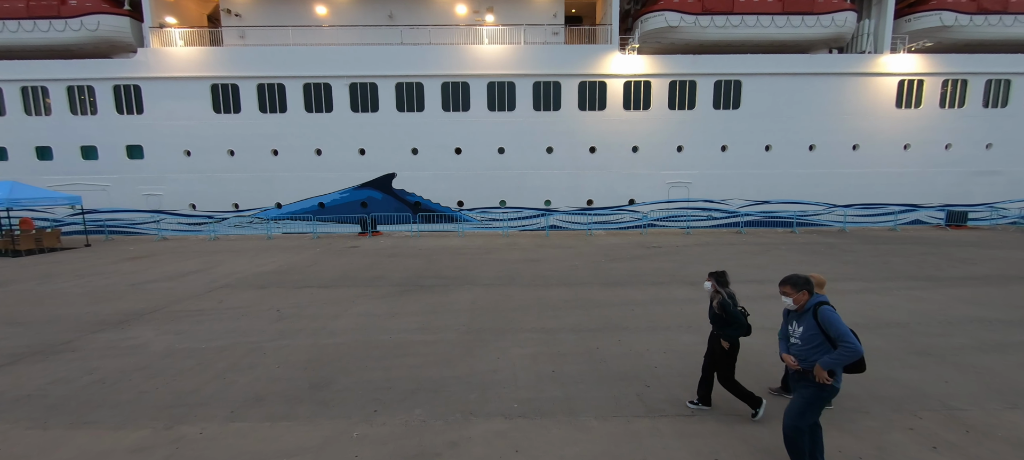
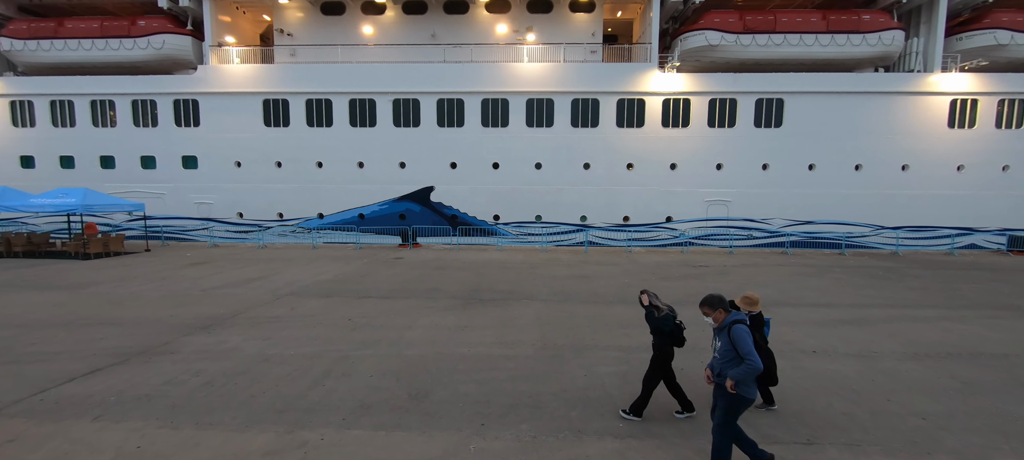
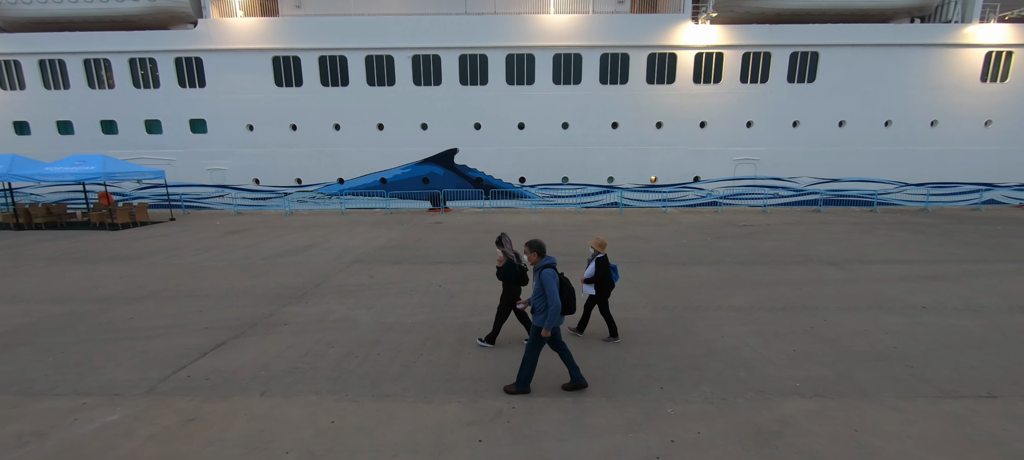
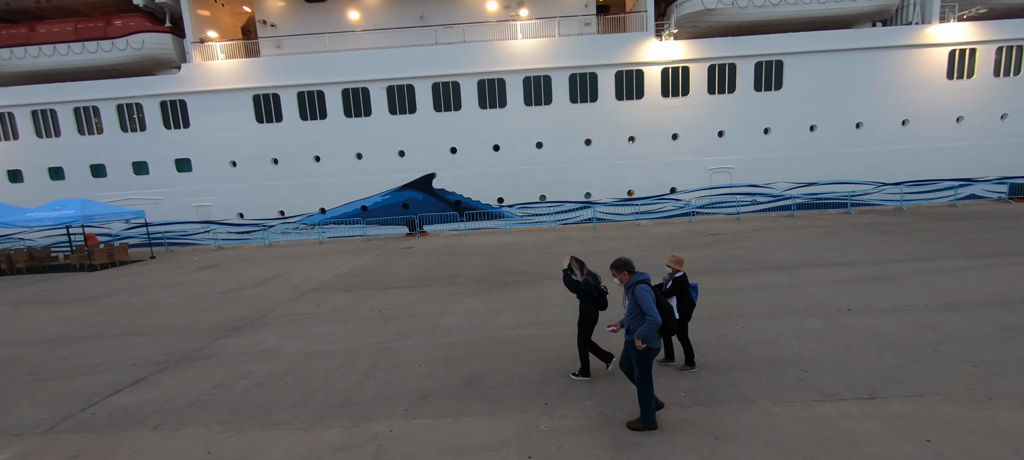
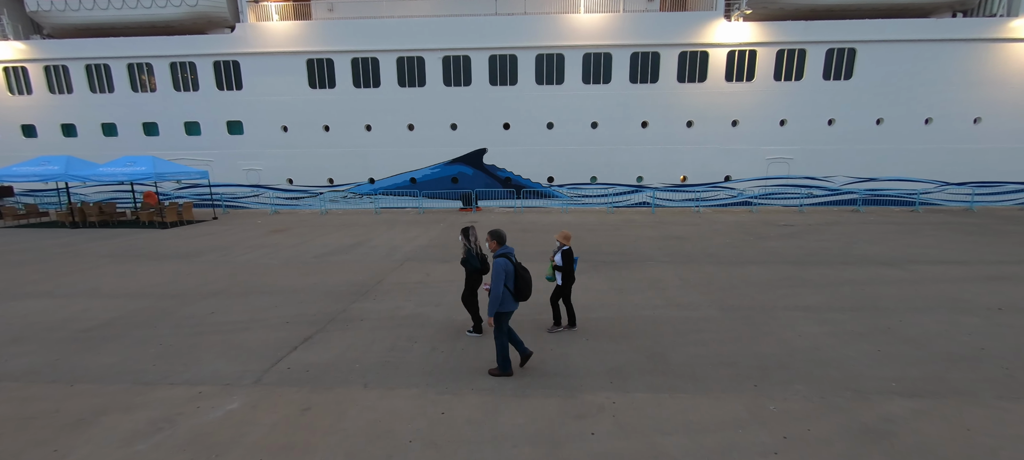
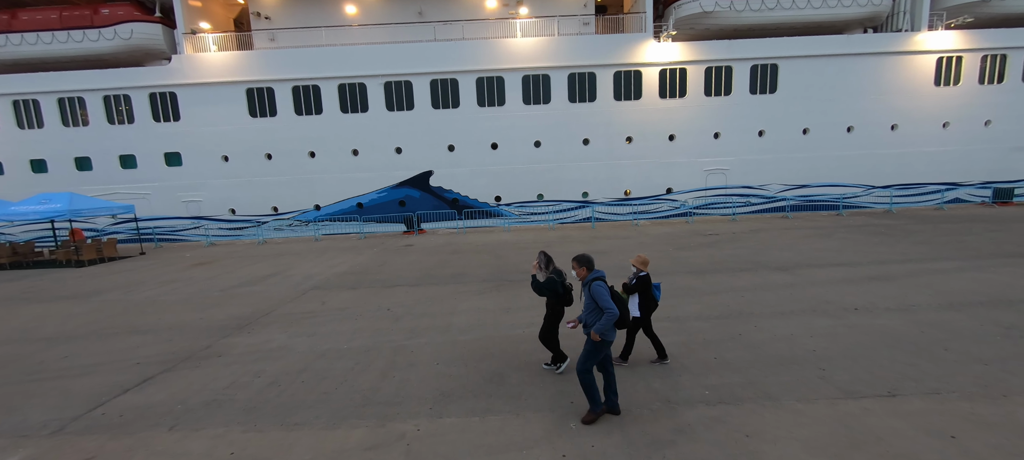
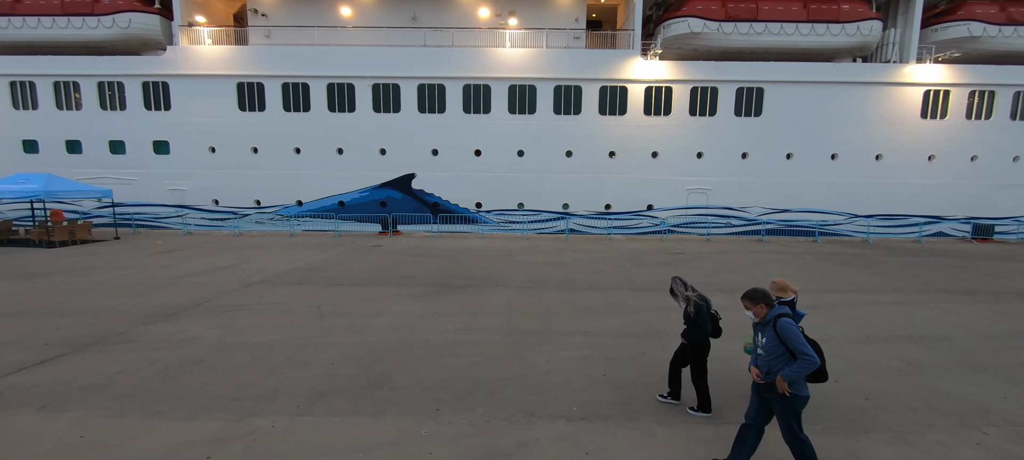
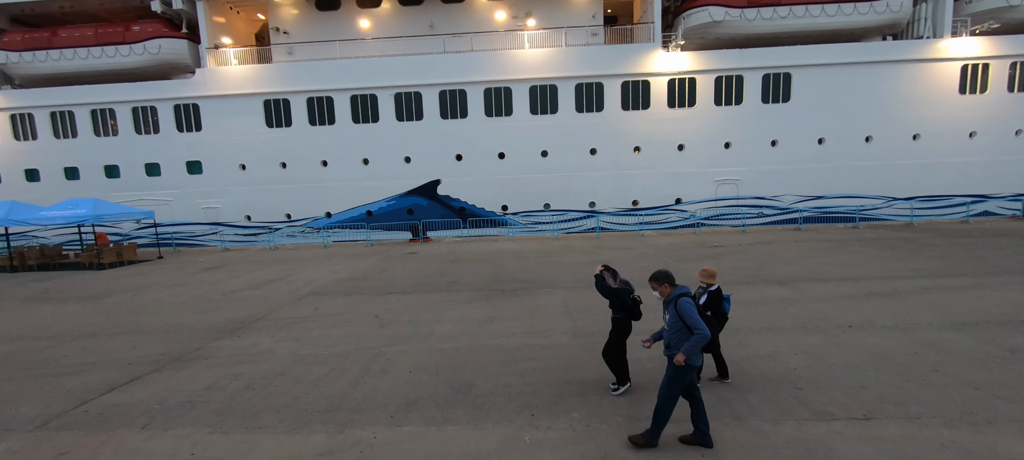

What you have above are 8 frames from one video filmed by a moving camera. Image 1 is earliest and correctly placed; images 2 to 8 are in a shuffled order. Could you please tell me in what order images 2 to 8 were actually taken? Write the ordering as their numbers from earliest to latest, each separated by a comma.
7, 2, 8, 4, 6, 3, 5
